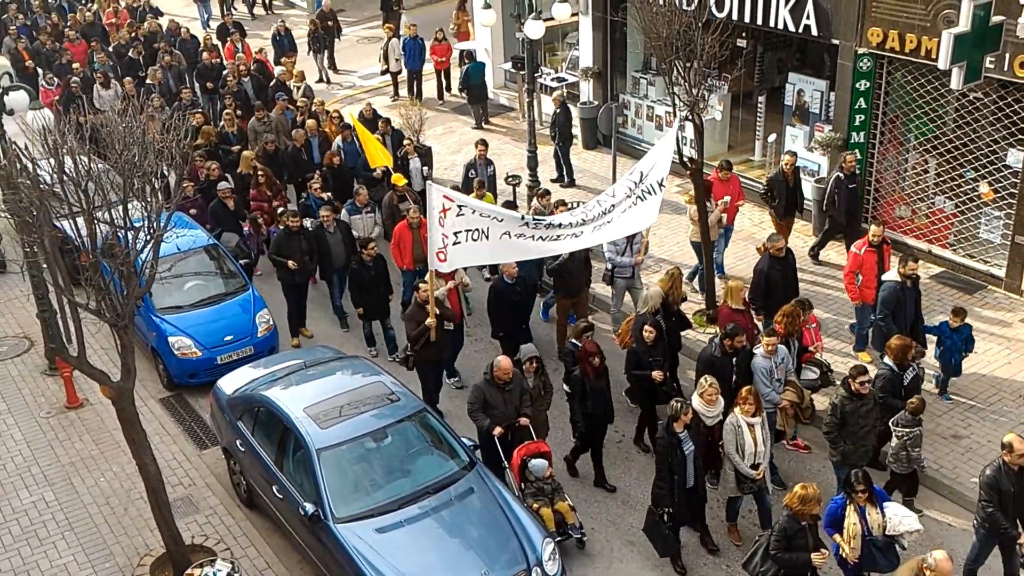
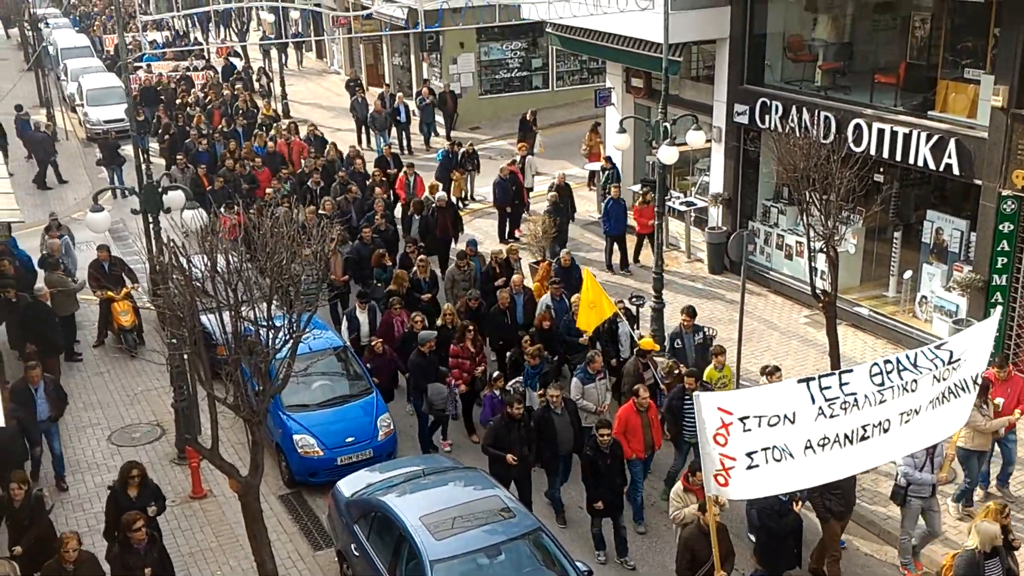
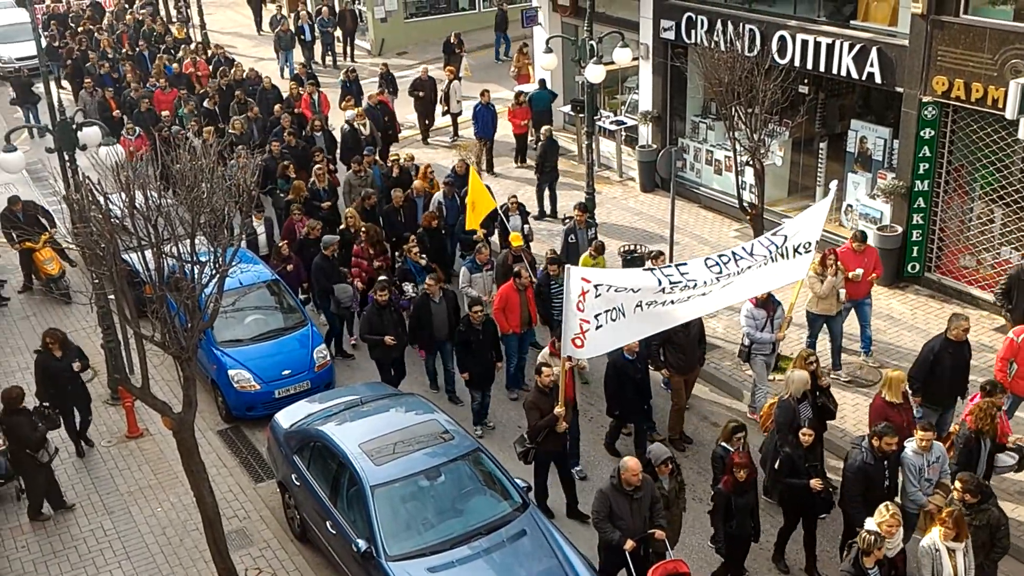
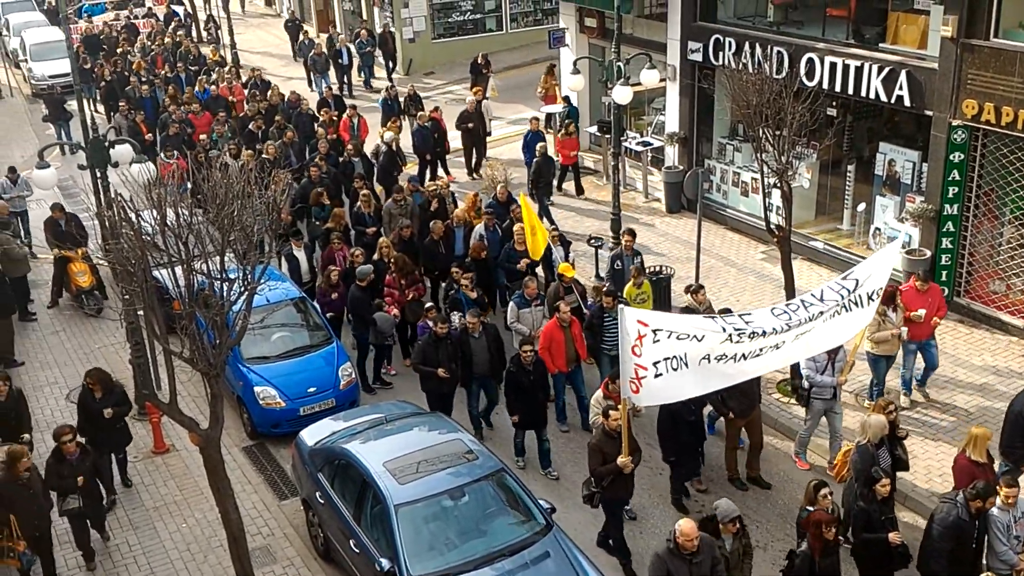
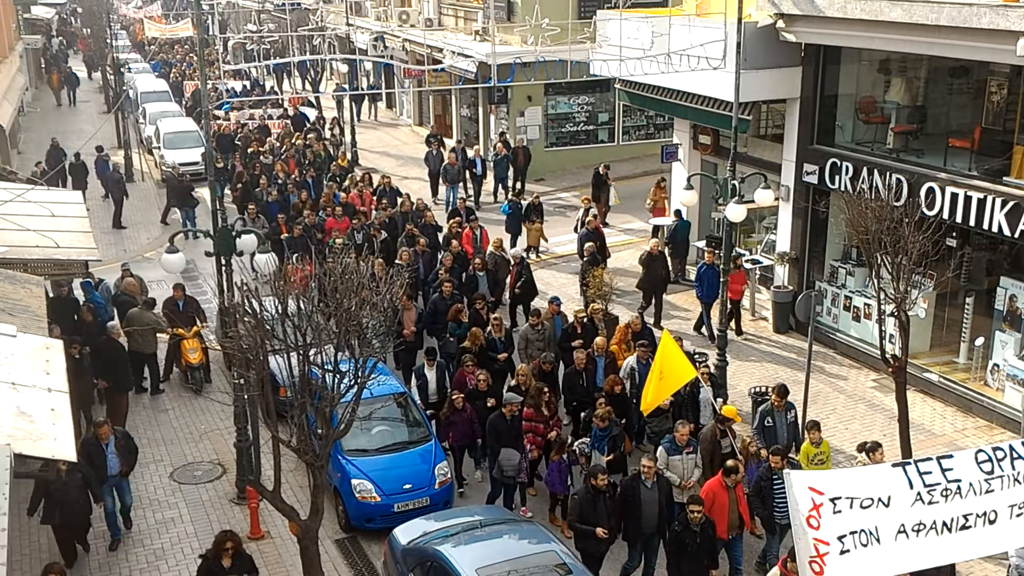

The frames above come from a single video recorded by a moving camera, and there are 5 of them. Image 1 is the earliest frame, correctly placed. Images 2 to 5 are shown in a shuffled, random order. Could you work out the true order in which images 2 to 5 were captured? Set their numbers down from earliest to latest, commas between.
3, 4, 2, 5
